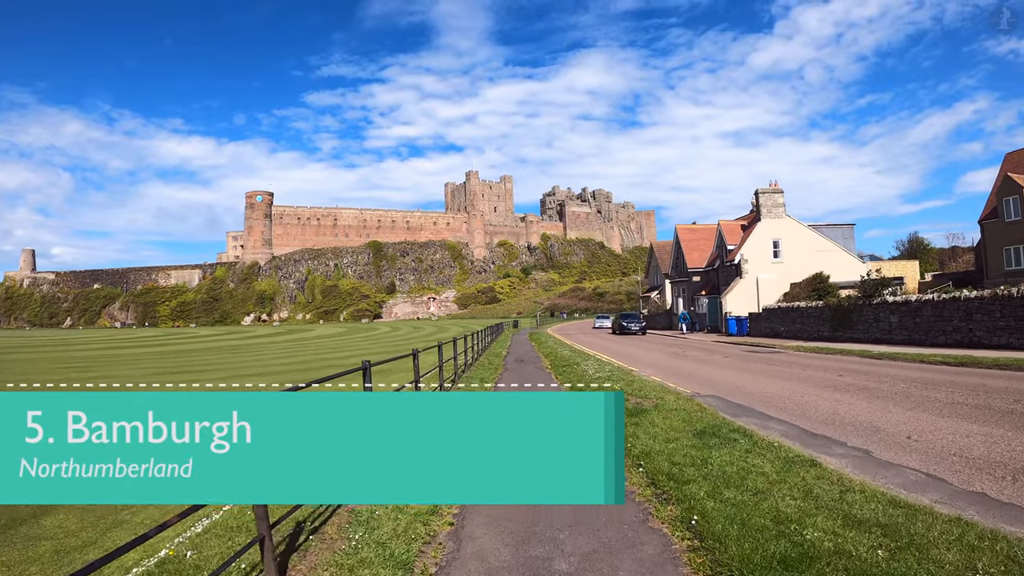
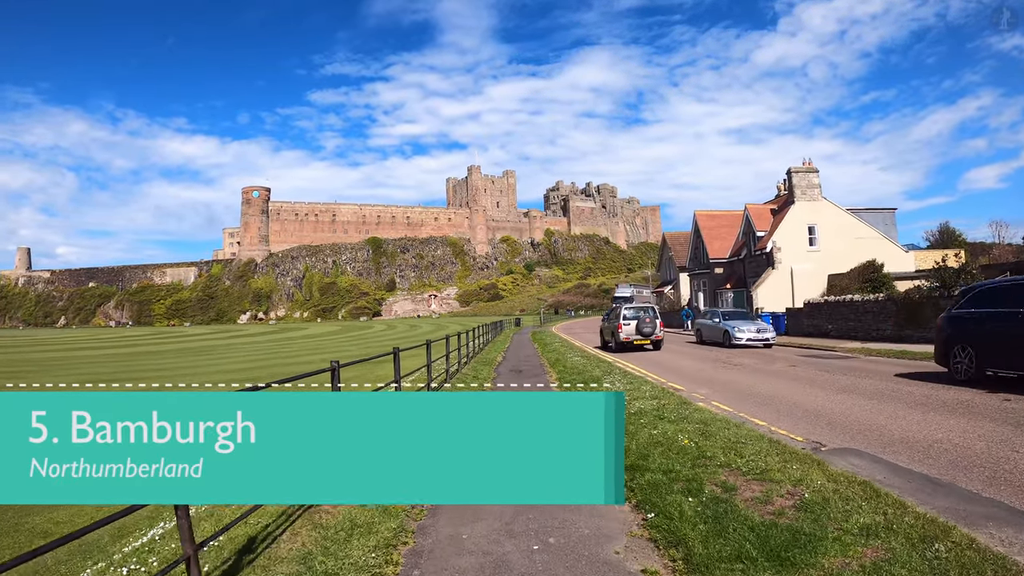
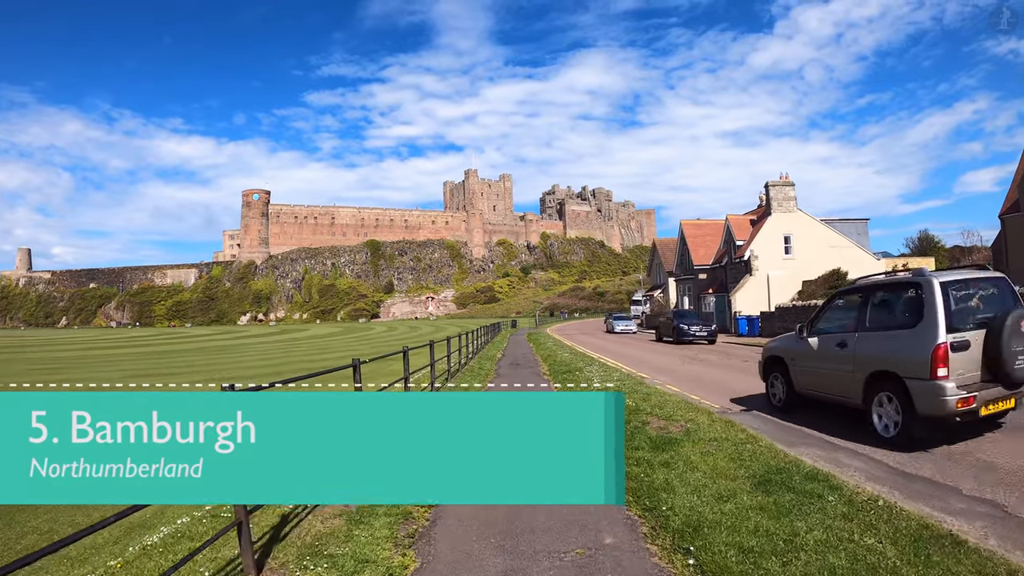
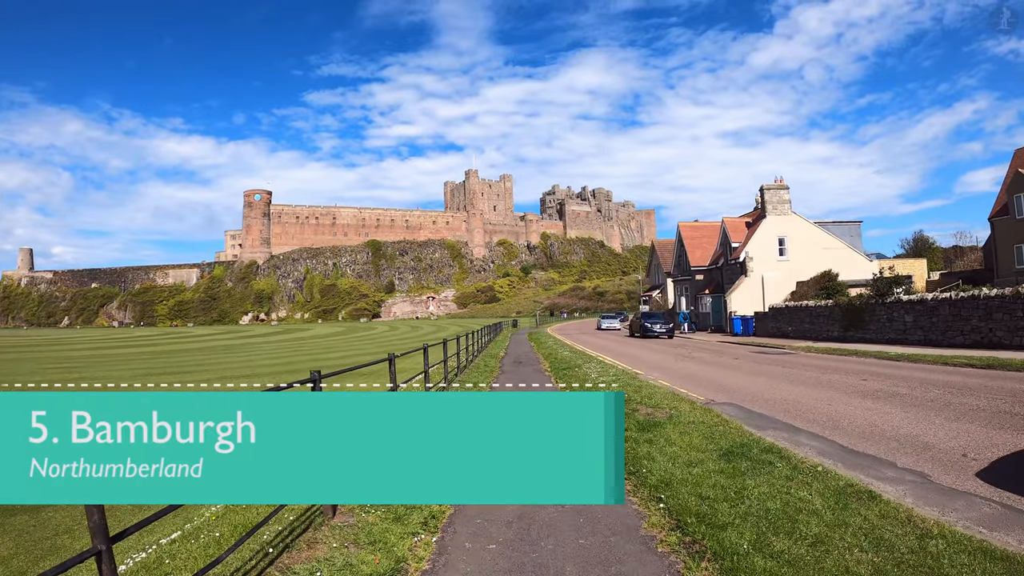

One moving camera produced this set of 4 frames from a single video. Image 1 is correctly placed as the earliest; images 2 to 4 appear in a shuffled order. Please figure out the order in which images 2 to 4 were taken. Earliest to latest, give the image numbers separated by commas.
4, 3, 2
